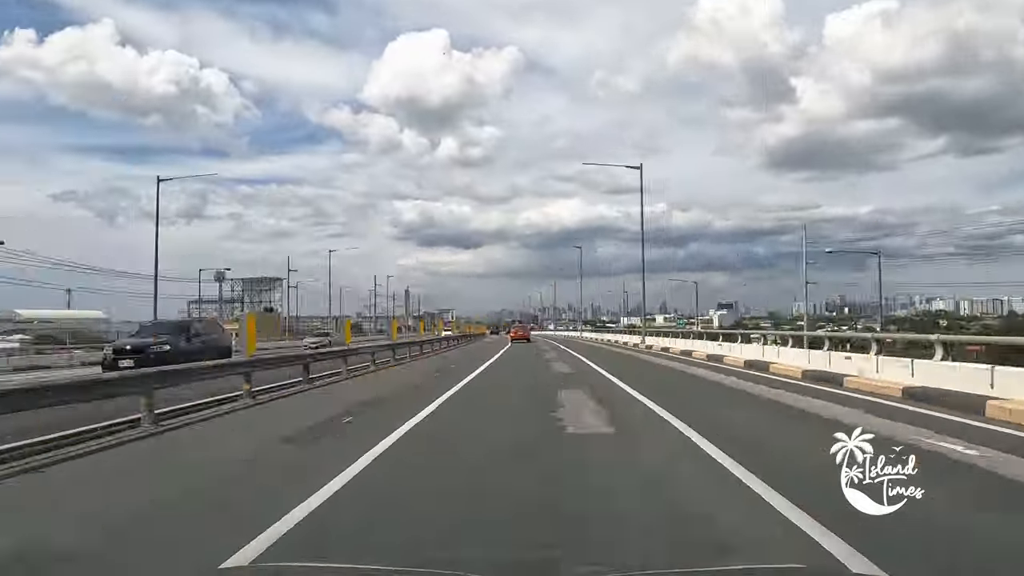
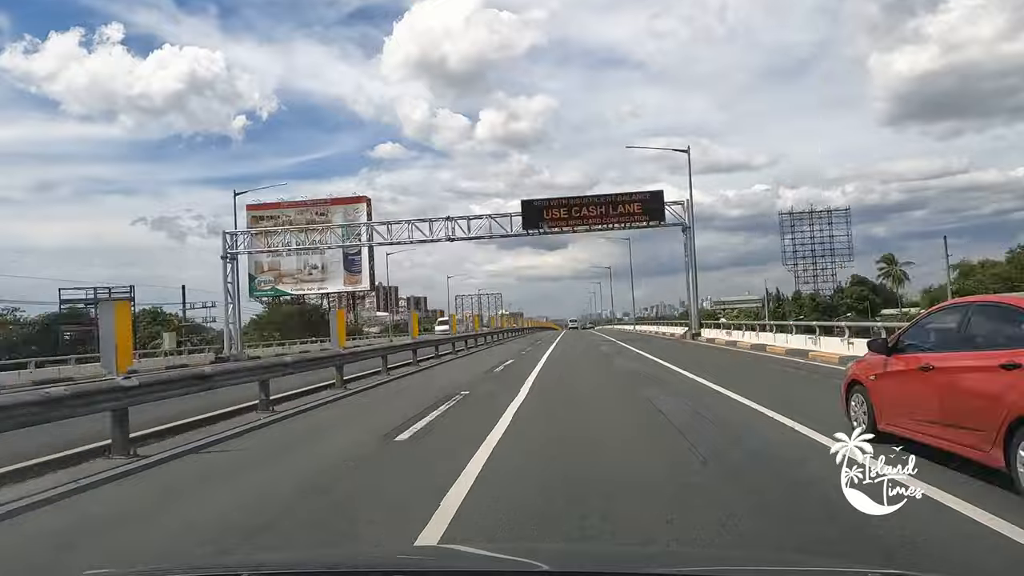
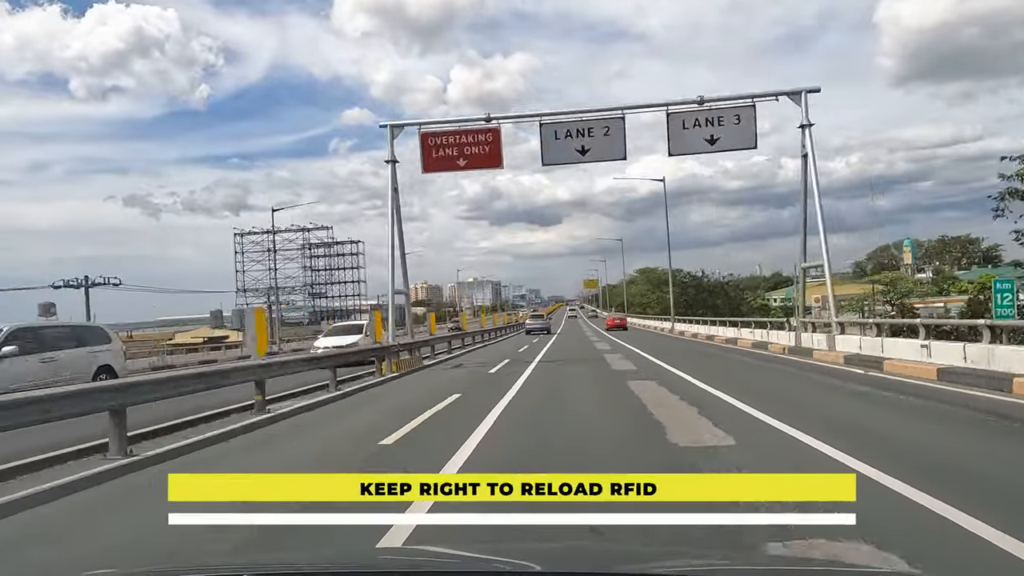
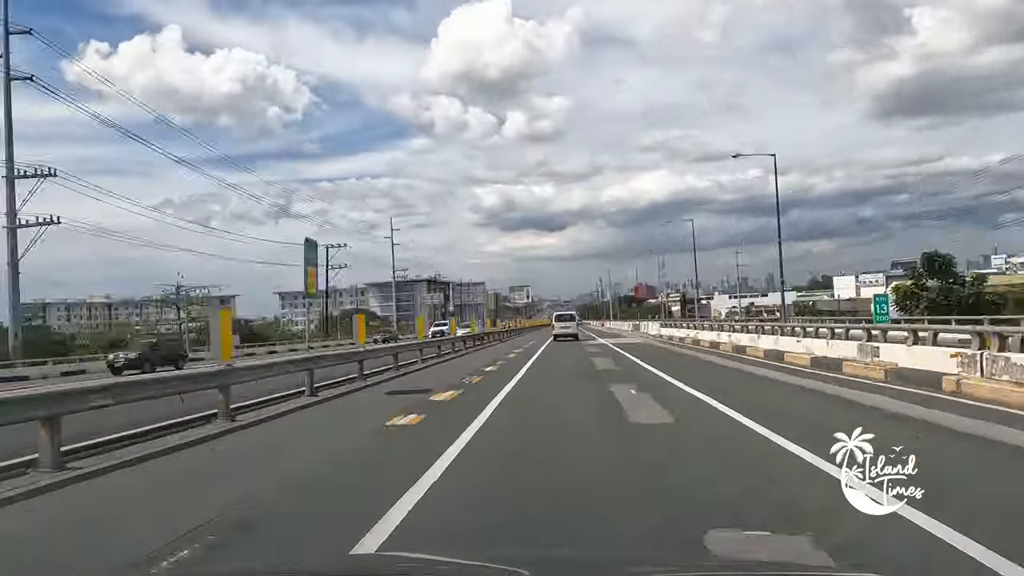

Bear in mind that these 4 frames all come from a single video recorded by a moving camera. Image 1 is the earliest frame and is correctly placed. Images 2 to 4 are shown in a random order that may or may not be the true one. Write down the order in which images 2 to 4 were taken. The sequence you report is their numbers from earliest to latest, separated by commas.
4, 2, 3
